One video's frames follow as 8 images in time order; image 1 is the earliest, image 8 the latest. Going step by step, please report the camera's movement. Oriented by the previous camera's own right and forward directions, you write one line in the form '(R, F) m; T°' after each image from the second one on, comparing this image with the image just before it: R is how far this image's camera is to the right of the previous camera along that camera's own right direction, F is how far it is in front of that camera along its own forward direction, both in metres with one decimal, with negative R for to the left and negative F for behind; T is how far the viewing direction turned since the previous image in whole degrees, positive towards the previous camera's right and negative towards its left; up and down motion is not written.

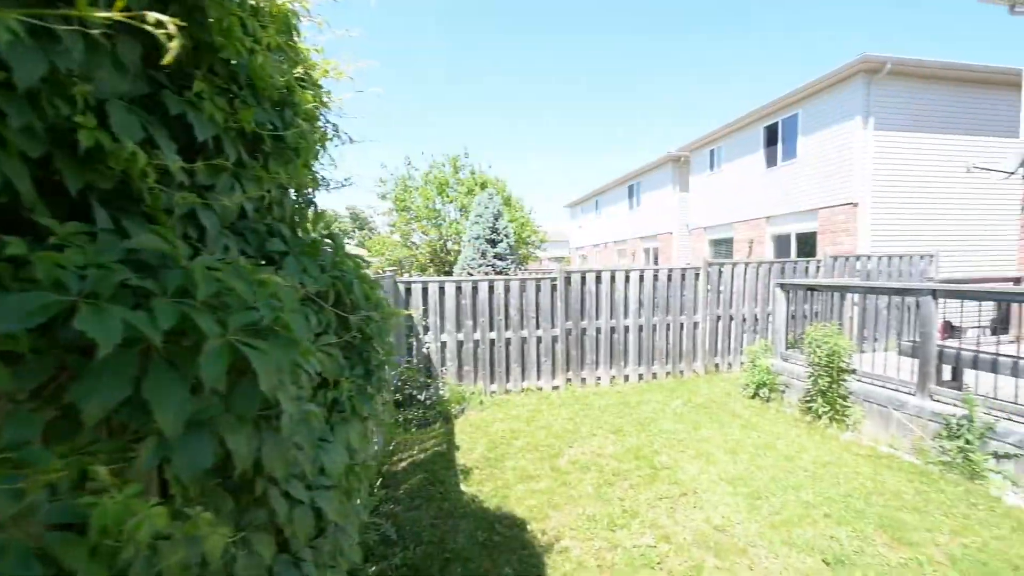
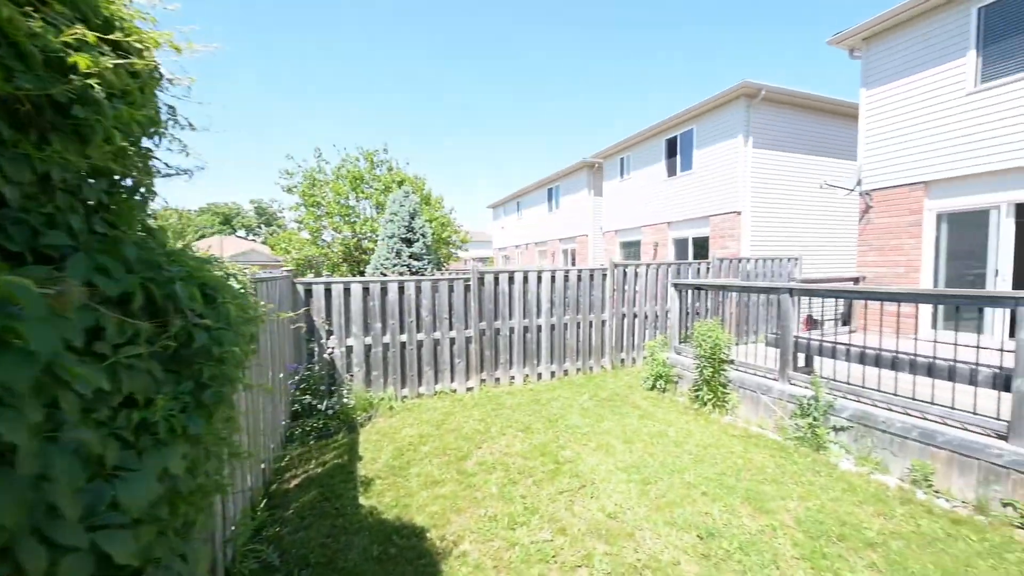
(+0.2, 0.0) m; +10°
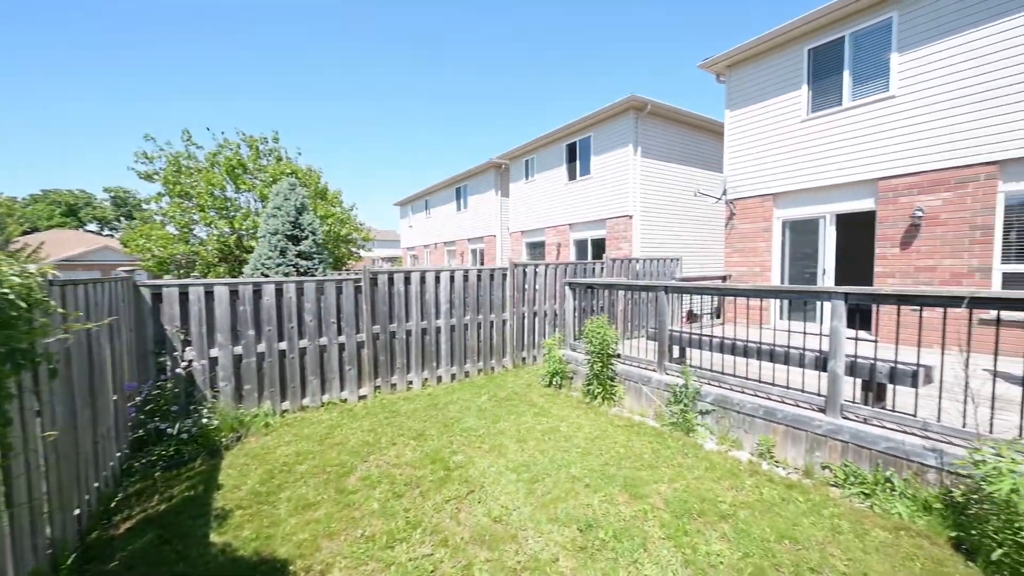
(+0.2, +0.1) m; +12°
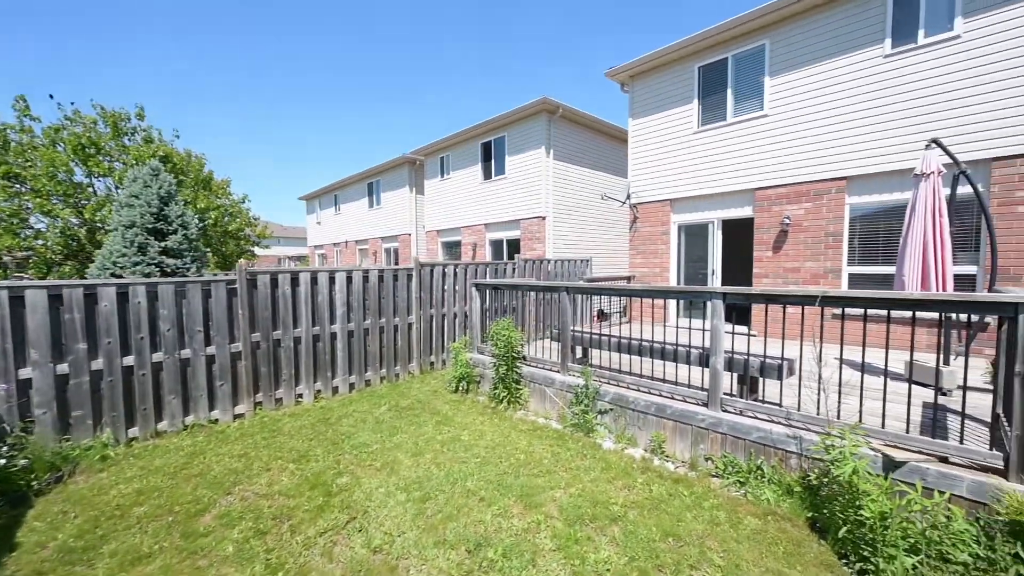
(+0.3, +0.2) m; +11°
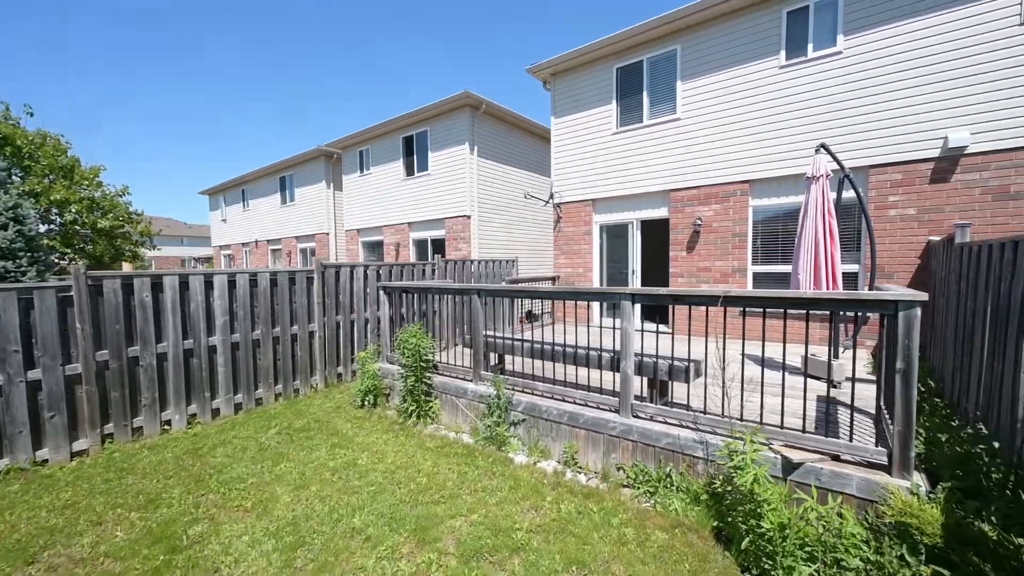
(+0.3, +0.3) m; +9°
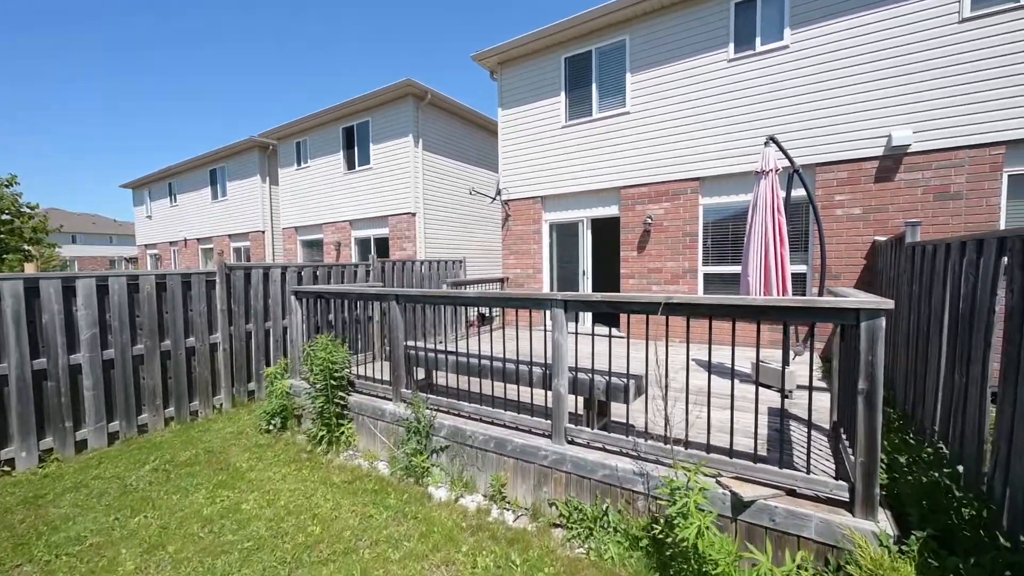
(+0.4, +0.5) m; +5°
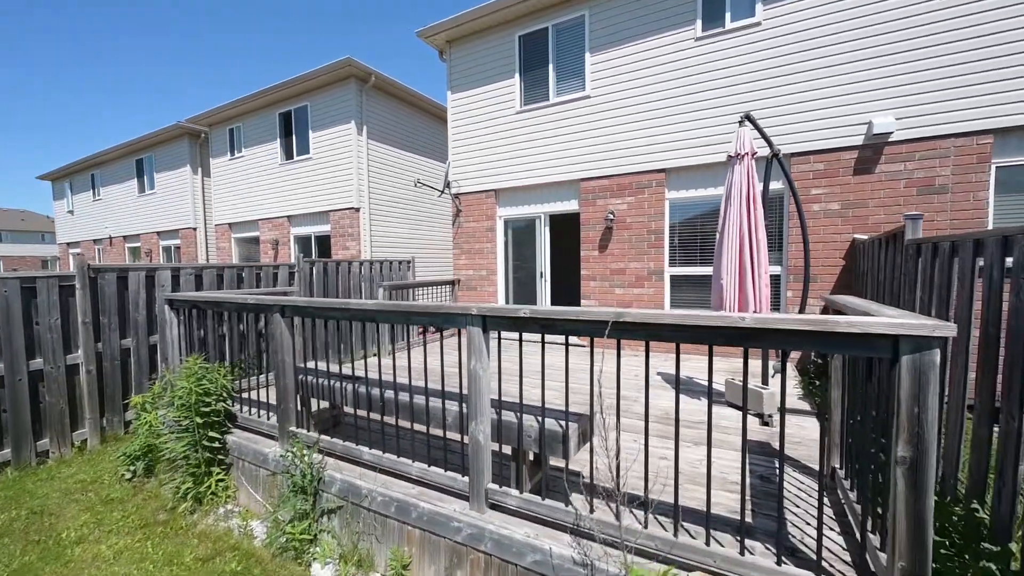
(+0.4, +0.7) m; +4°
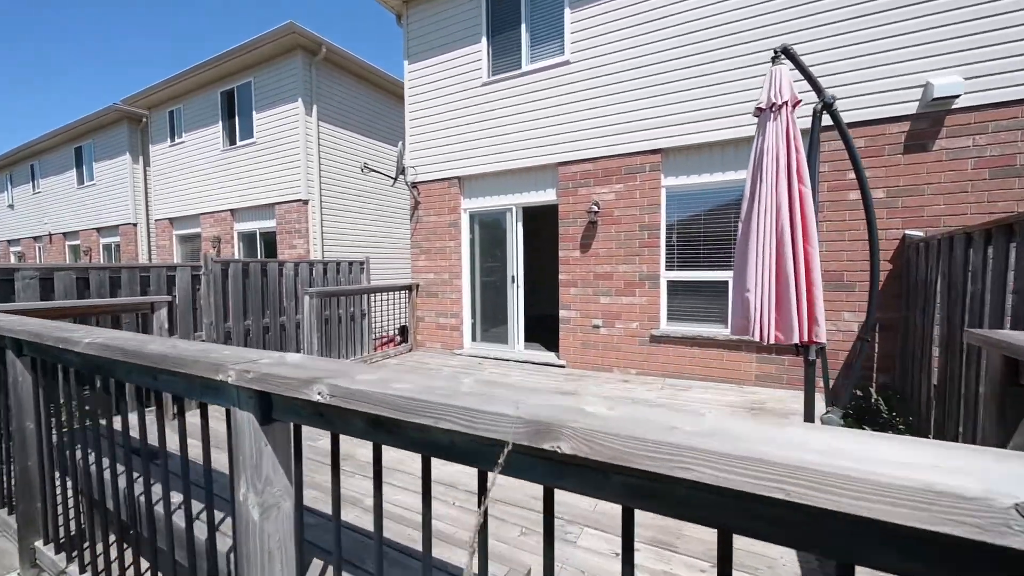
(+0.4, +1.1) m; +1°
